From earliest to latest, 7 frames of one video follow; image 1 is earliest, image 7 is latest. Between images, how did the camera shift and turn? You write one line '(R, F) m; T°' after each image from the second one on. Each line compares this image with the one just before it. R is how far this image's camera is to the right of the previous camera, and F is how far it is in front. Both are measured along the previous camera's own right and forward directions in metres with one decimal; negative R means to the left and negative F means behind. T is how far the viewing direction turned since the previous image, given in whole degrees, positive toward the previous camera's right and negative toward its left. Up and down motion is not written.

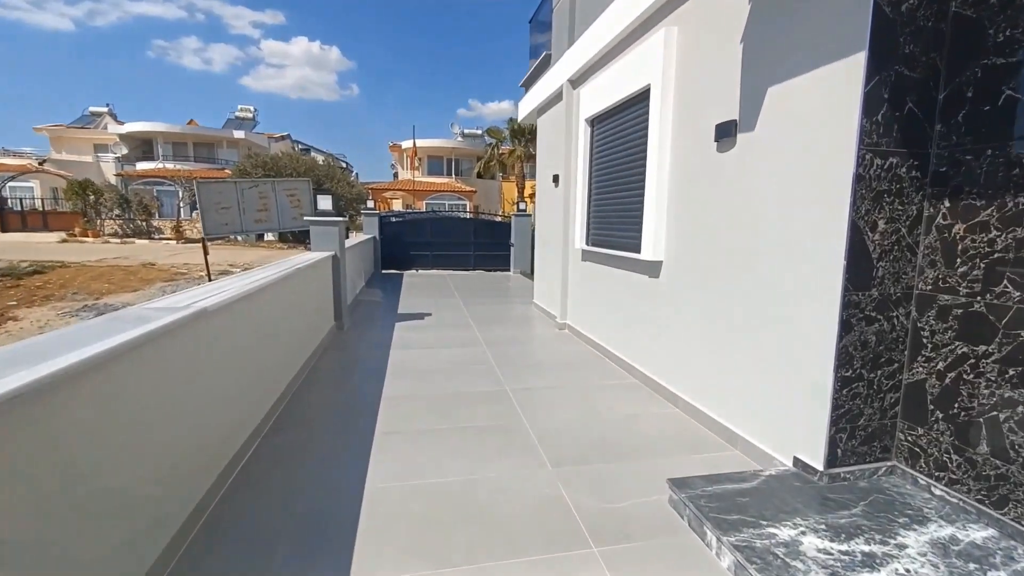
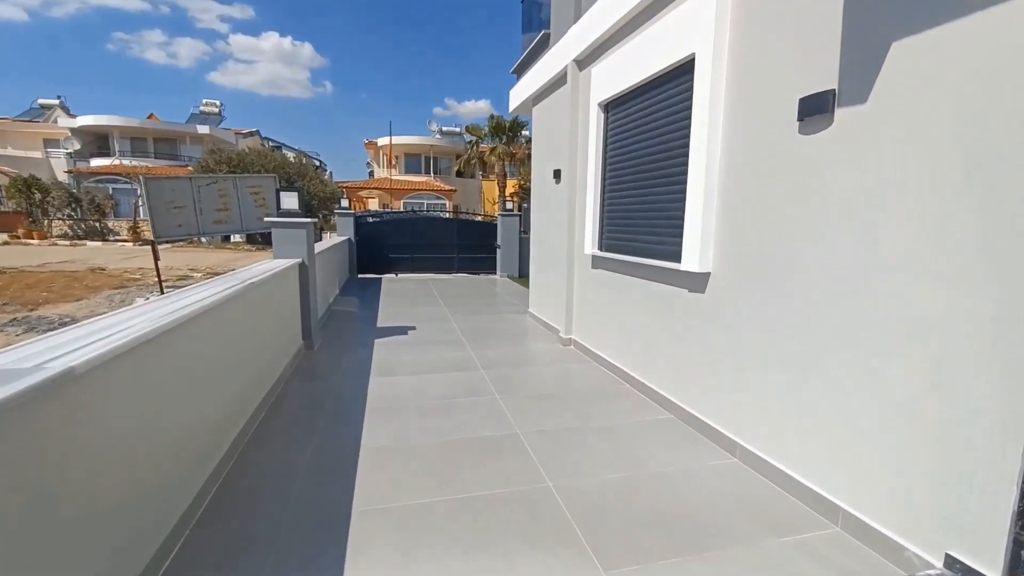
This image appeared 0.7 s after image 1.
(-0.2, +0.8) m; +3°
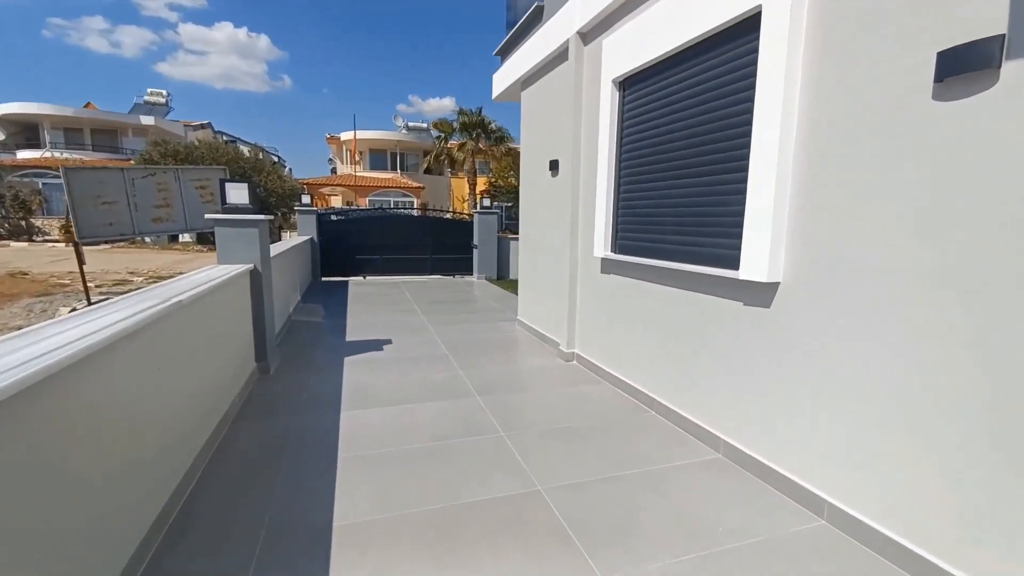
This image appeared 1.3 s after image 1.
(-0.3, +0.7) m; +4°
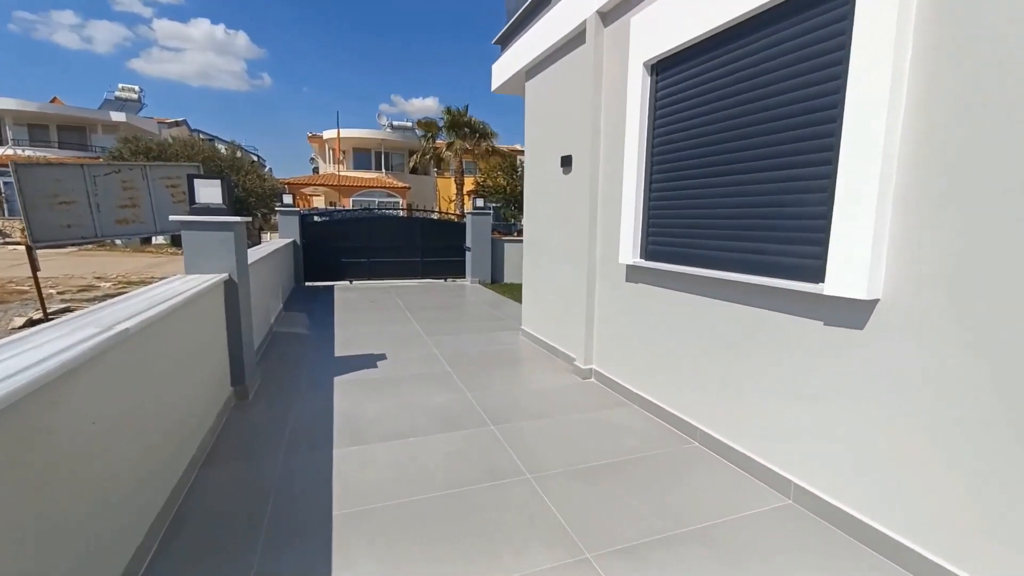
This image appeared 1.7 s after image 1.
(-0.2, +0.5) m; +2°
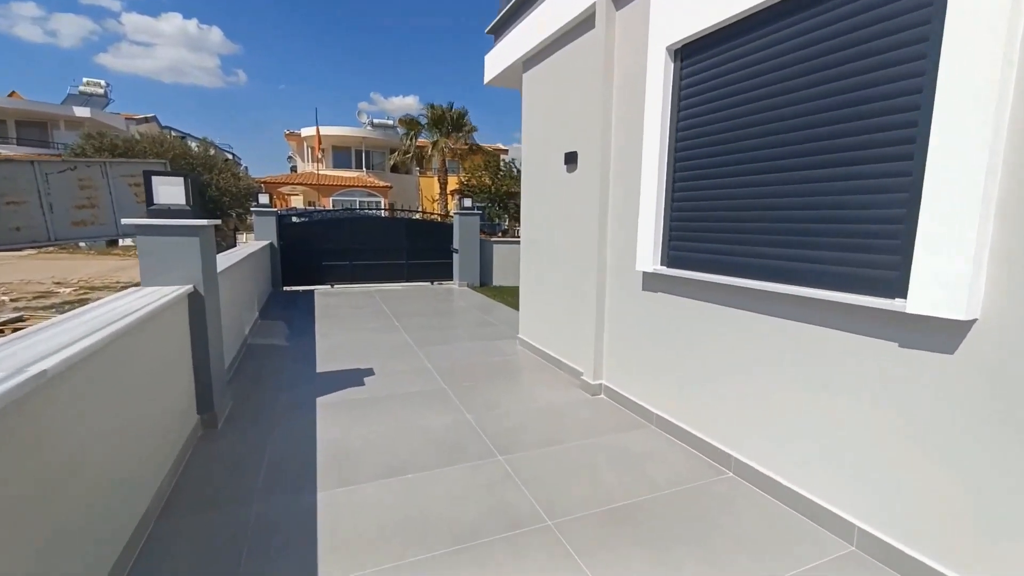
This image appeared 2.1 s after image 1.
(-0.2, +0.4) m; +2°
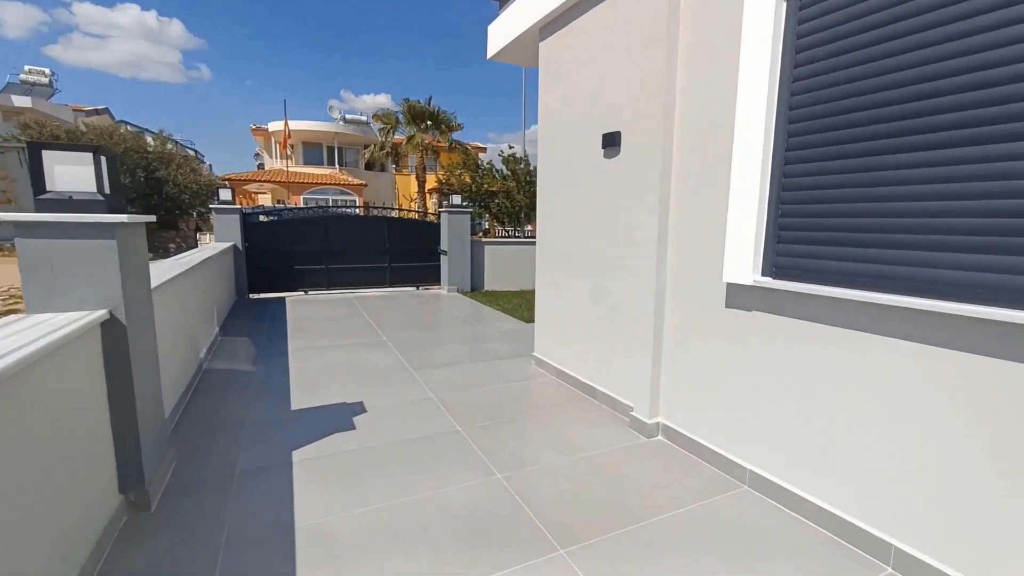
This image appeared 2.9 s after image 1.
(-0.4, +0.8) m; +3°
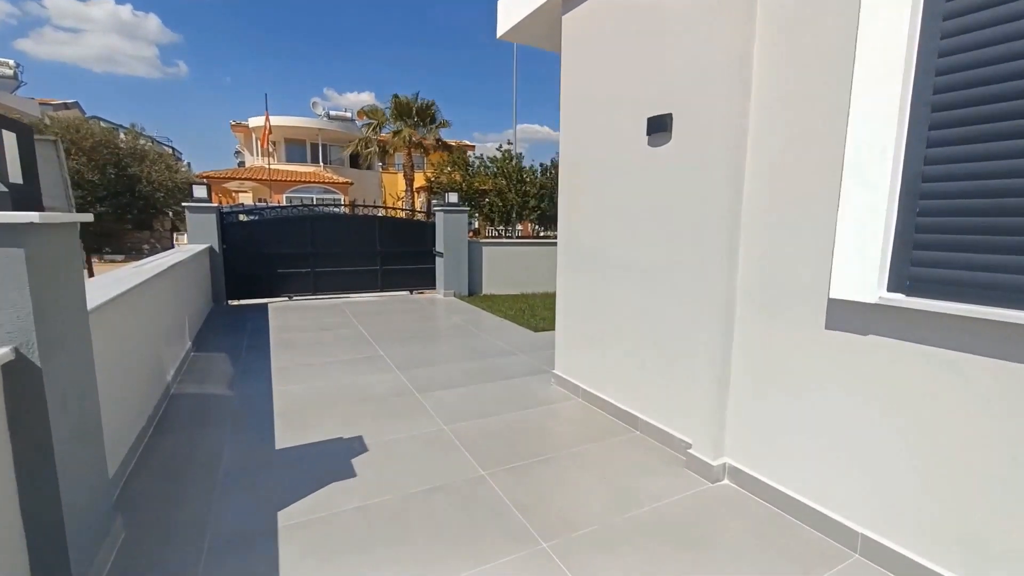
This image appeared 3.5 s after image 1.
(-0.3, +0.6) m; +2°
